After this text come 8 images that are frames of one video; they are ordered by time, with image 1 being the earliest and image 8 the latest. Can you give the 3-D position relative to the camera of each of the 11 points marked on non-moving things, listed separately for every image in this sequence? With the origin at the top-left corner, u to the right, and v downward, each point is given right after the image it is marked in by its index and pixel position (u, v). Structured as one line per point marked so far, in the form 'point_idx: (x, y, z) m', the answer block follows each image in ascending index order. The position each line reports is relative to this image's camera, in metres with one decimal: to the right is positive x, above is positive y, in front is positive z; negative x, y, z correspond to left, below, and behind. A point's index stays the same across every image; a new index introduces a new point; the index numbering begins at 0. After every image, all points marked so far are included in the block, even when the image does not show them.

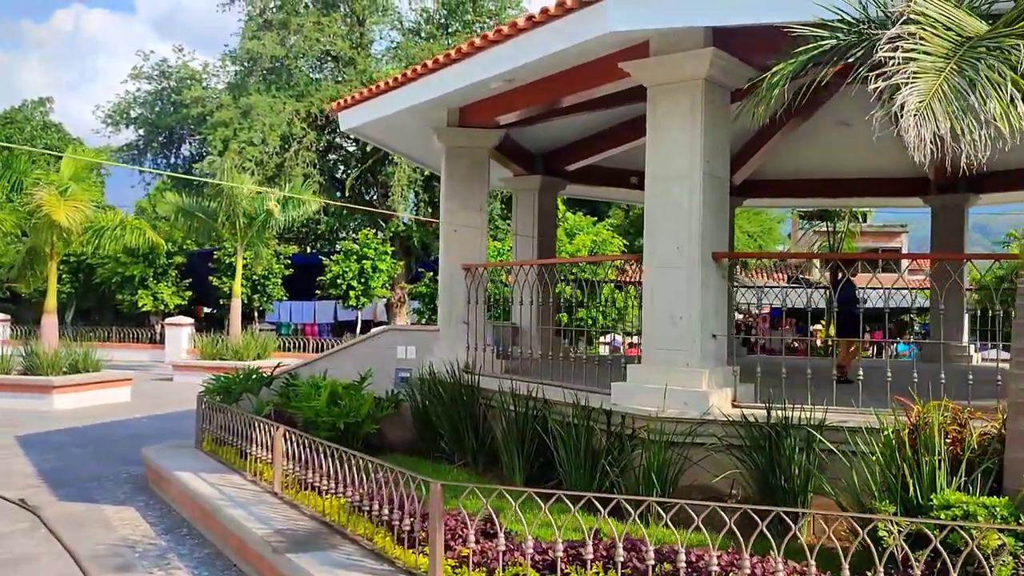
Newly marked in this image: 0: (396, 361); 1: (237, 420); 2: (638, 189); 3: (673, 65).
0: (-1.1, -0.7, +8.2) m
1: (-2.2, -1.0, +7.1) m
2: (+1.7, +1.3, +12.1) m
3: (+1.0, +1.4, +5.4) m
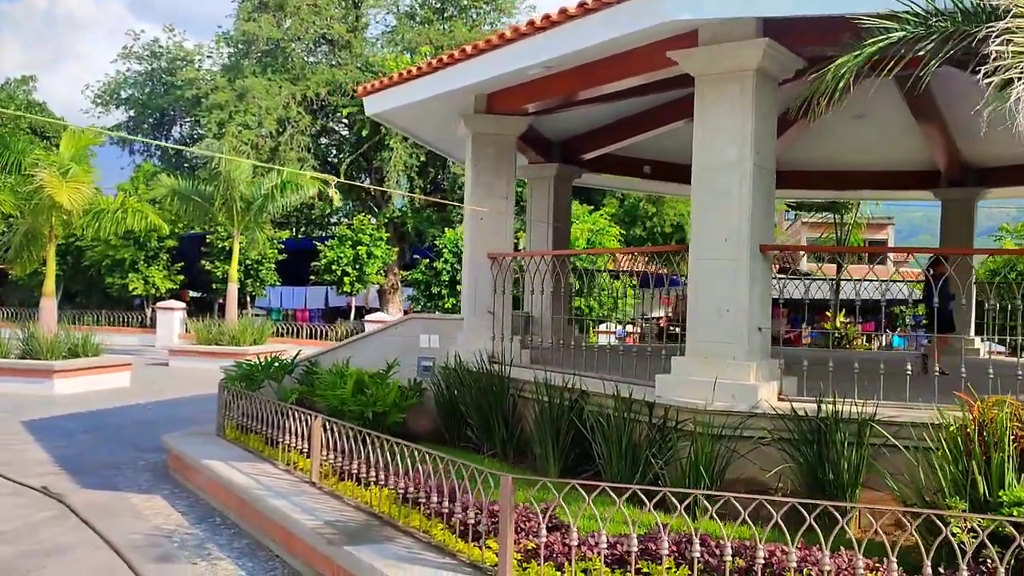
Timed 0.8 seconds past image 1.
0: (-0.9, -0.6, +8.2) m
1: (-1.9, -0.9, +7.0) m
2: (+1.9, +1.5, +12.0) m
3: (+1.3, +1.4, +5.4) m
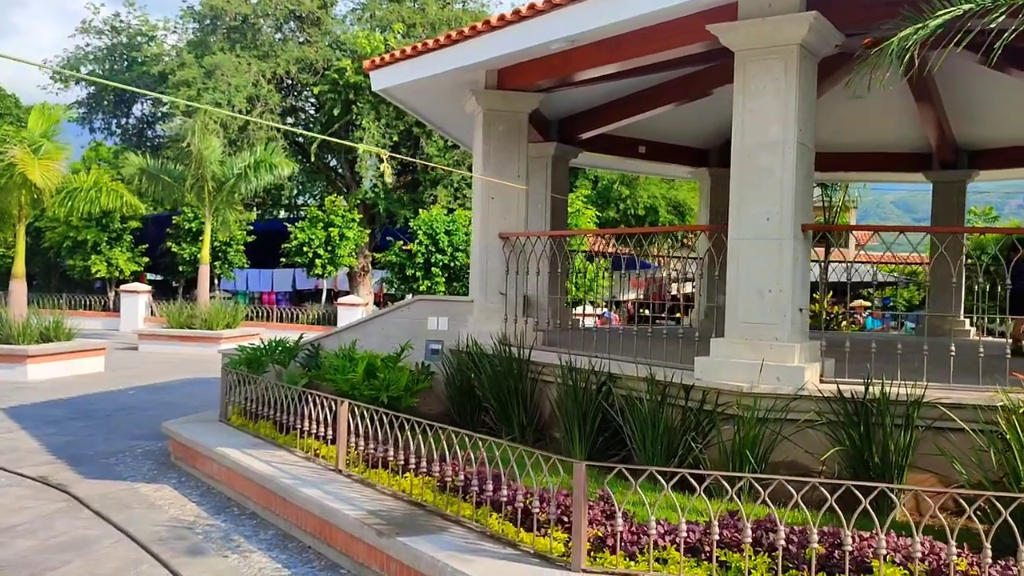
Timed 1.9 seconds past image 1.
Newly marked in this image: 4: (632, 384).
0: (-0.8, -0.4, +7.9) m
1: (-1.8, -0.8, +6.8) m
2: (+1.8, +1.7, +11.9) m
3: (+1.5, +1.5, +5.2) m
4: (+0.8, -0.7, +6.1) m
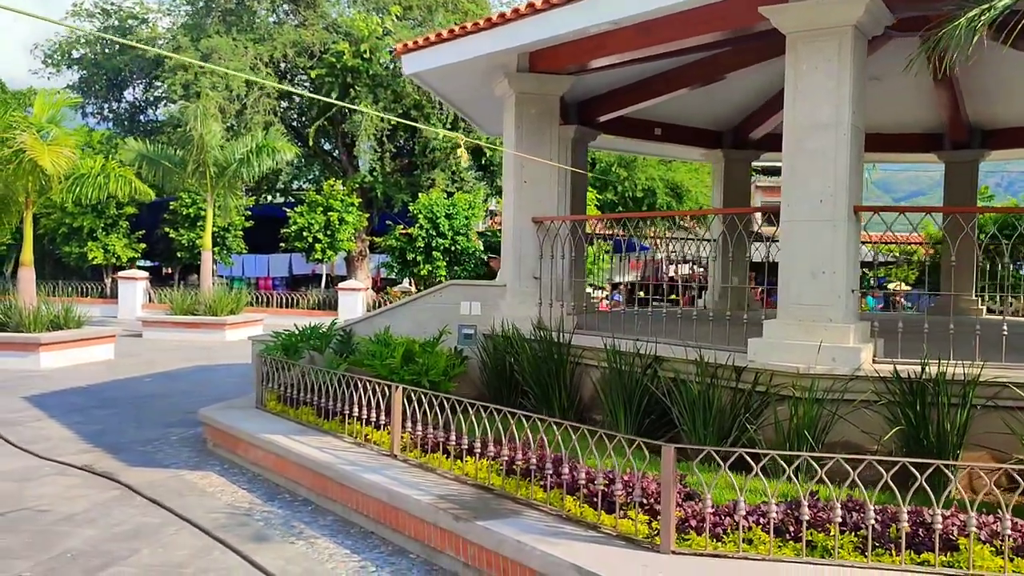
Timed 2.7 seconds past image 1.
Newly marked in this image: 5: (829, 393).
0: (-0.5, -0.3, +7.9) m
1: (-1.5, -0.7, +6.8) m
2: (+2.0, +2.0, +11.9) m
3: (+1.8, +1.6, +5.2) m
4: (+1.2, -0.5, +6.1) m
5: (+1.8, -0.6, +5.1) m
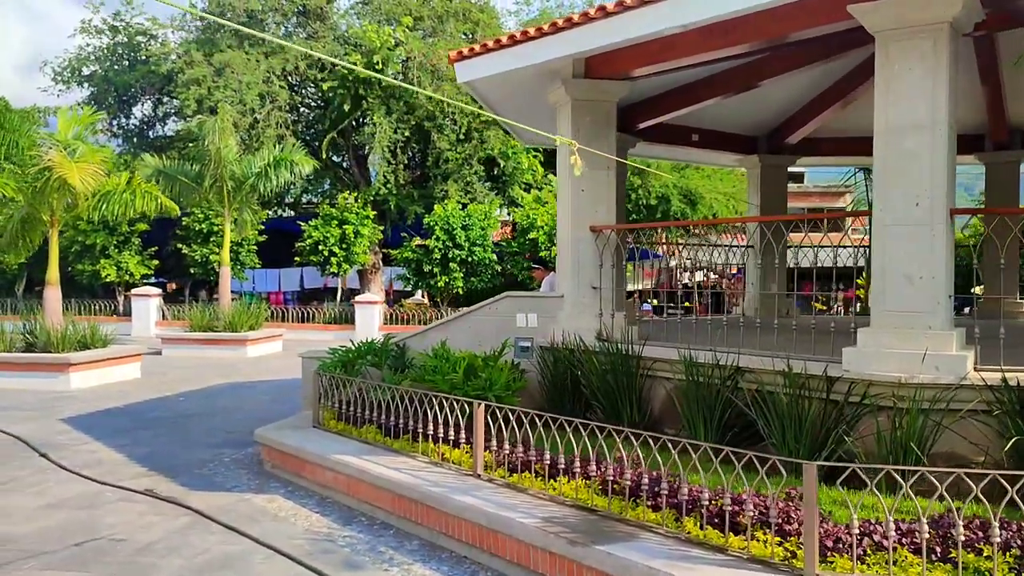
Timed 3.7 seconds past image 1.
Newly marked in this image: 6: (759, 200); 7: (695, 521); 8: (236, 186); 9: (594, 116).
0: (0.0, -0.4, +7.8) m
1: (-1.0, -0.8, +6.6) m
2: (+2.5, +1.9, +11.8) m
3: (+2.3, +1.6, +5.1) m
4: (+1.7, -0.6, +5.9) m
5: (+2.4, -0.6, +5.0) m
6: (+3.4, +1.2, +12.3) m
7: (+0.8, -1.1, +4.1) m
8: (-6.0, +2.2, +19.3) m
9: (+0.7, +1.5, +7.6) m
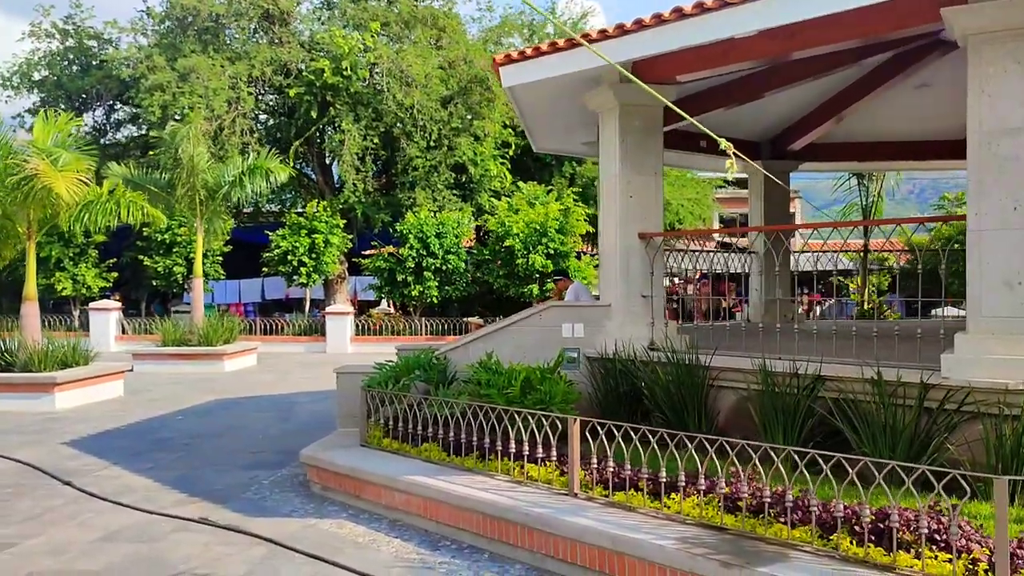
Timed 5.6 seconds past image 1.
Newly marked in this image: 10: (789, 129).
0: (+0.4, -0.5, +7.6) m
1: (-0.5, -0.9, +6.3) m
2: (+2.6, +1.8, +11.7) m
3: (+2.8, +1.6, +5.1) m
4: (+2.2, -0.6, +5.8) m
5: (+2.9, -0.7, +4.9) m
6: (+3.5, +1.1, +12.3) m
7: (+1.5, -1.1, +3.9) m
8: (-6.4, +2.0, +18.7) m
9: (+1.1, +1.4, +7.4) m
10: (+3.7, +2.1, +12.0) m
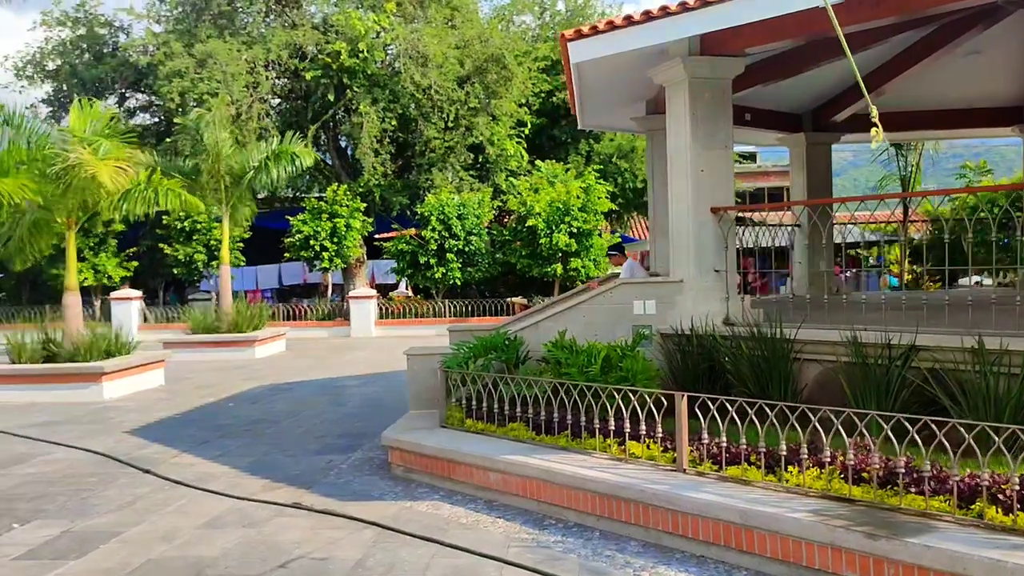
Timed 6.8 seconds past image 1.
0: (+1.0, -0.3, +7.5) m
1: (+0.1, -0.7, +6.3) m
2: (+3.1, +2.1, +11.6) m
3: (+3.4, +1.8, +5.0) m
4: (+2.8, -0.4, +5.8) m
5: (+3.5, -0.5, +4.9) m
6: (+4.0, +1.5, +12.2) m
7: (+2.1, -1.0, +3.9) m
8: (-5.9, +2.2, +18.6) m
9: (+1.6, +1.6, +7.3) m
10: (+4.3, +2.5, +11.9) m
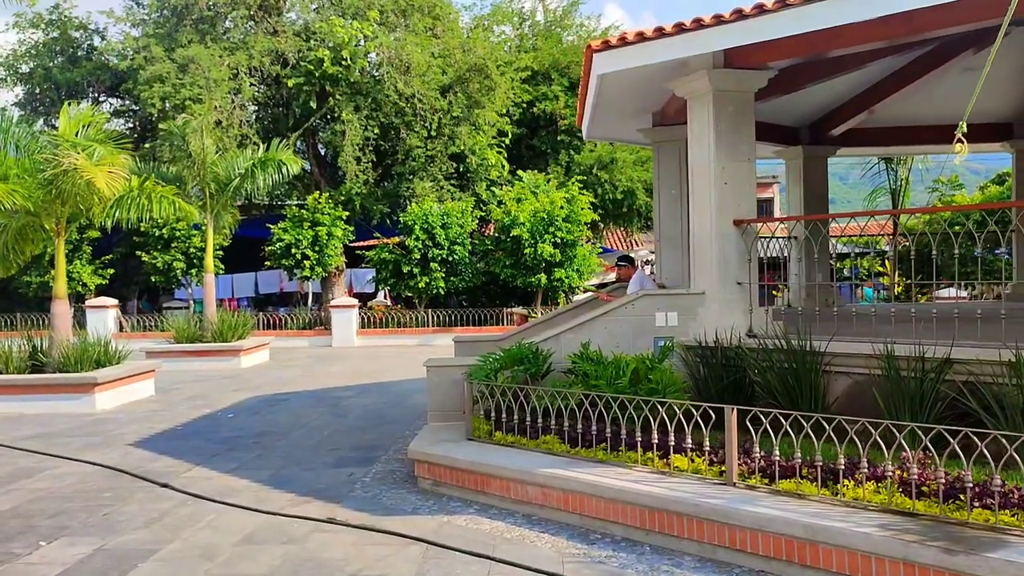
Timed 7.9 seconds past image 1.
0: (+1.2, -0.4, +7.5) m
1: (+0.4, -0.8, +6.2) m
2: (+3.1, +2.0, +11.7) m
3: (+3.7, +1.7, +5.1) m
4: (+3.1, -0.5, +5.8) m
5: (+3.8, -0.6, +5.0) m
6: (+4.1, +1.4, +12.3) m
7: (+2.4, -1.0, +3.9) m
8: (-6.1, +2.1, +18.4) m
9: (+1.8, +1.5, +7.4) m
10: (+4.3, +2.4, +12.0) m
